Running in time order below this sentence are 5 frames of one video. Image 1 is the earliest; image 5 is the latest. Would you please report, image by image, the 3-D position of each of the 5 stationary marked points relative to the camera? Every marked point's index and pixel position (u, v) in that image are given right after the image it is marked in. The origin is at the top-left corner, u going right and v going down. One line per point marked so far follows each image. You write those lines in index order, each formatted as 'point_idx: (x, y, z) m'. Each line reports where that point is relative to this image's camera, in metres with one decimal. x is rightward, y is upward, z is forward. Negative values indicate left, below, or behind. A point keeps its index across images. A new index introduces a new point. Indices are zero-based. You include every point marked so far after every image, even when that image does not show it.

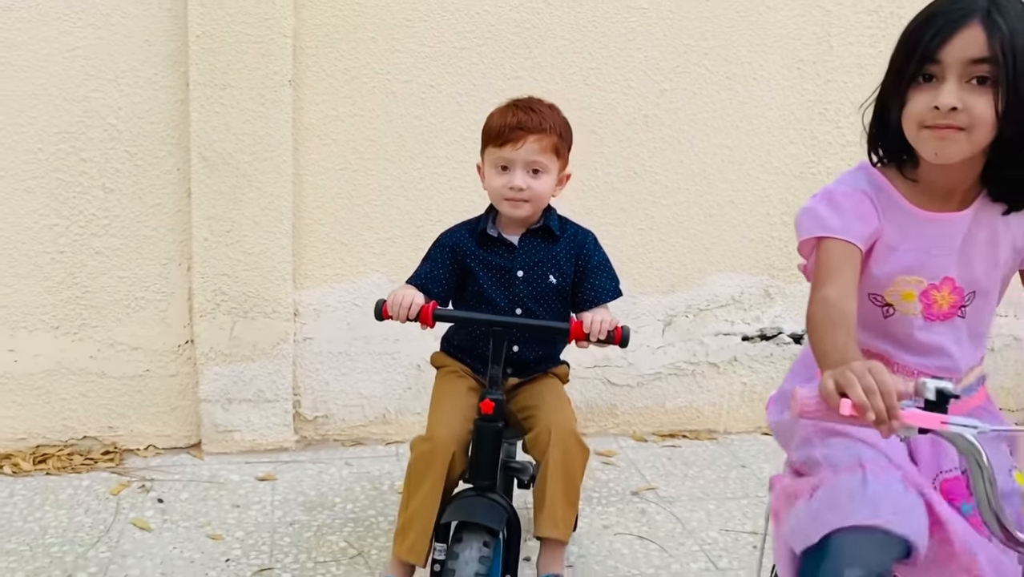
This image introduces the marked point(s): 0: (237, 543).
0: (-0.8, -0.8, +2.7) m
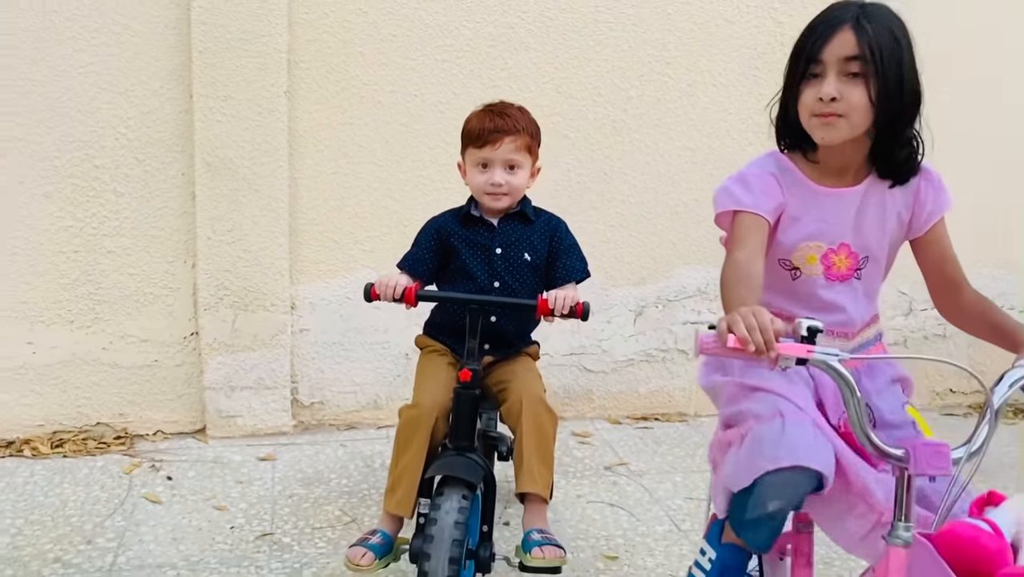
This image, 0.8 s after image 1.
0: (-0.9, -0.7, +3.0) m
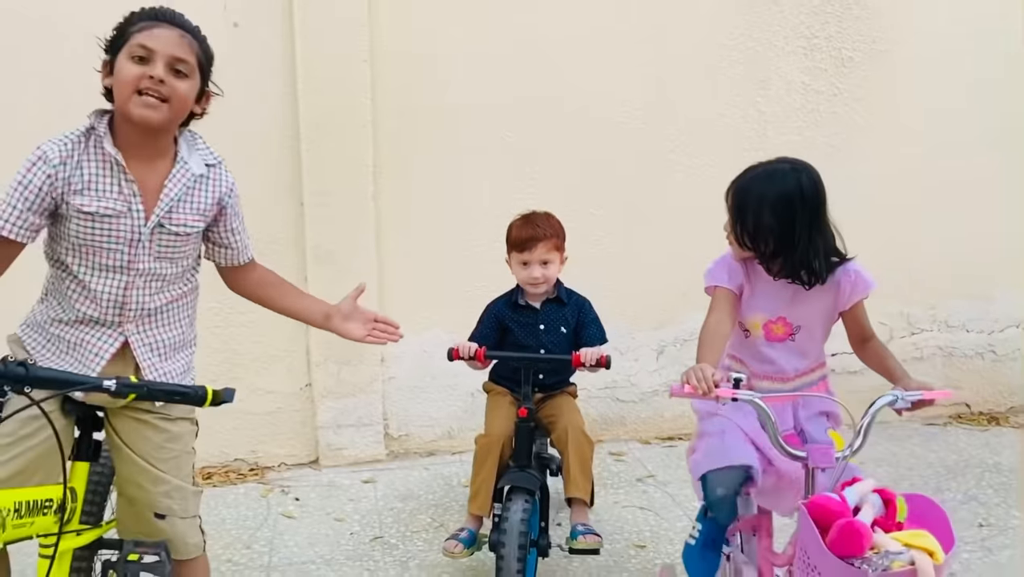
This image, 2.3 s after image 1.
0: (-0.7, -1.0, +3.9) m
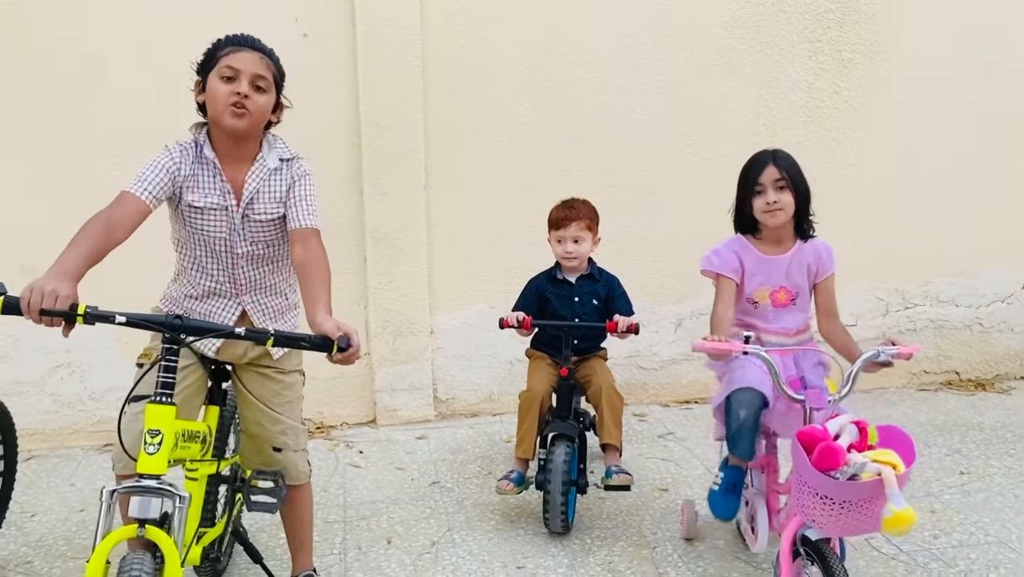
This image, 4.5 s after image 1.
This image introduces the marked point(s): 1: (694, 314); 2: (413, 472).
0: (-0.5, -0.9, +4.5) m
1: (+1.1, -0.1, +5.3) m
2: (-0.5, -0.9, +4.5) m
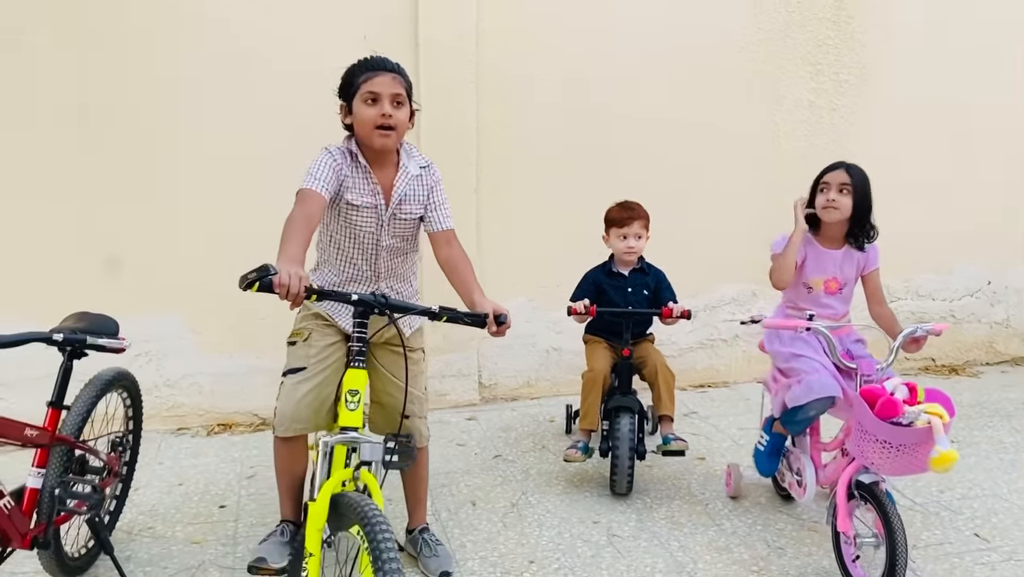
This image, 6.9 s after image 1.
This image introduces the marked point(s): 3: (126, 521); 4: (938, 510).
0: (-0.2, -0.9, +5.0) m
1: (+1.3, -0.1, +5.9) m
2: (-0.2, -0.9, +4.9) m
3: (-1.7, -1.1, +4.0) m
4: (+2.0, -1.0, +4.2) m
